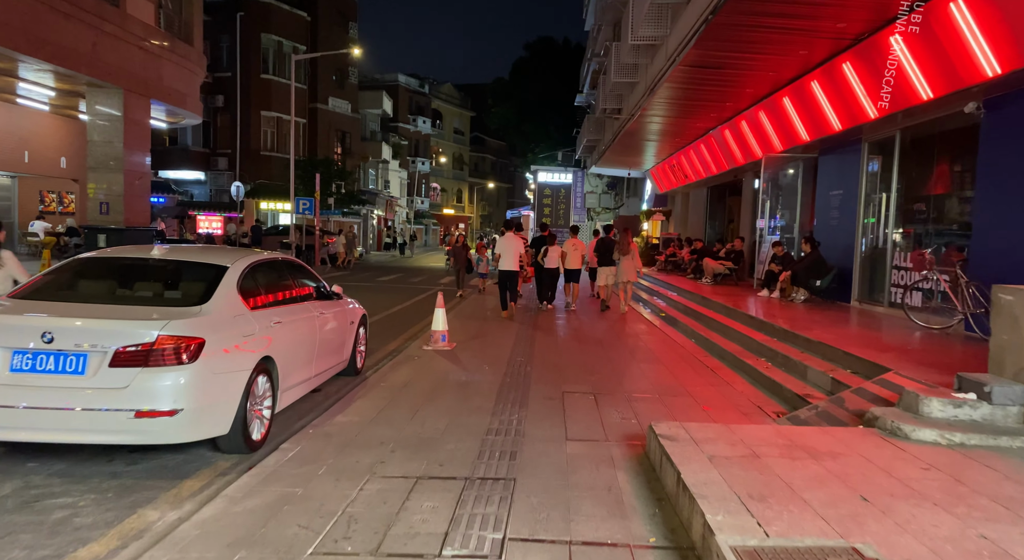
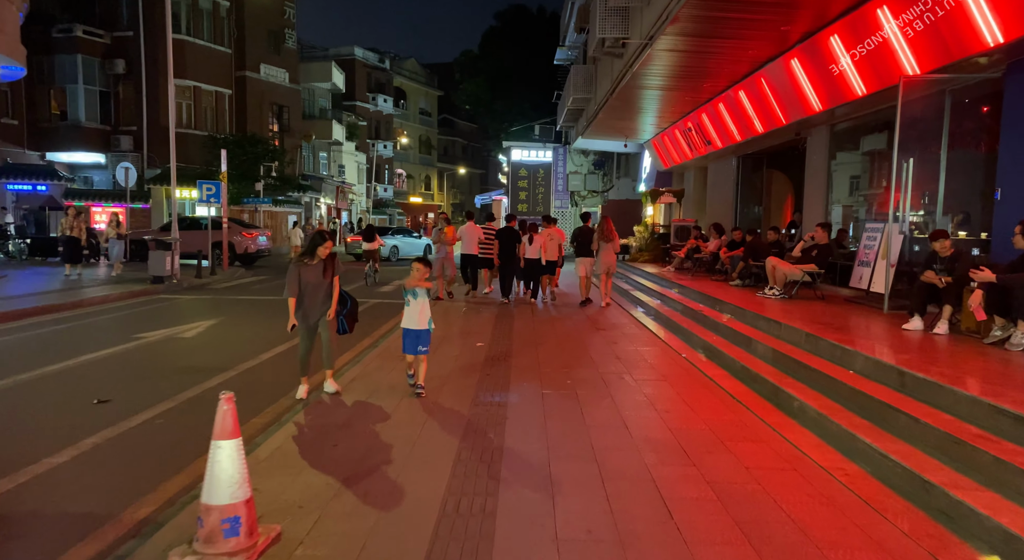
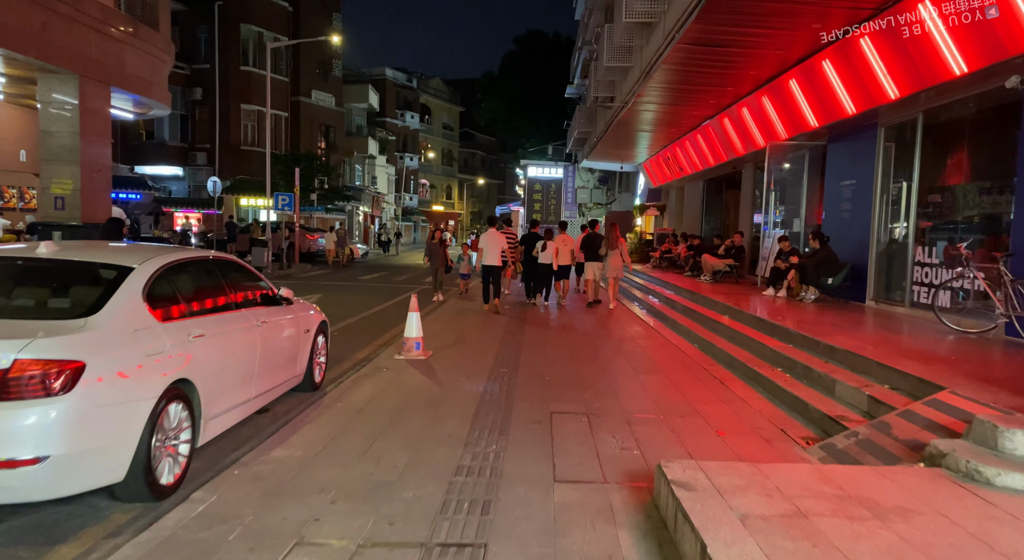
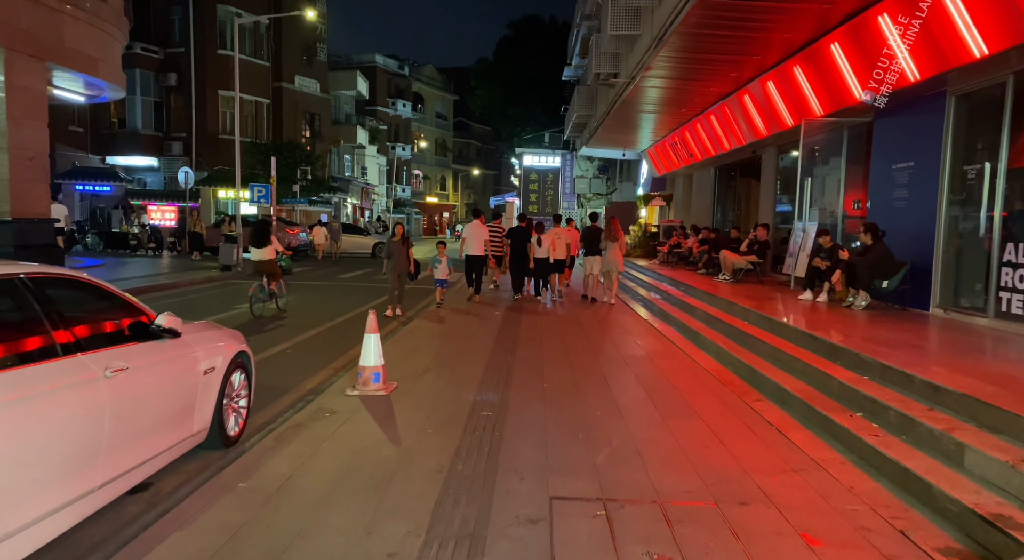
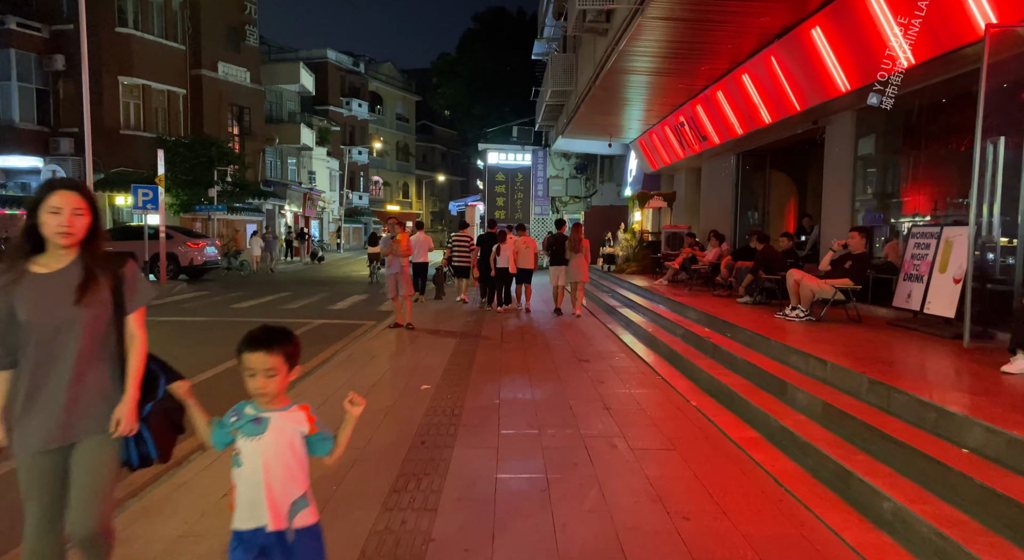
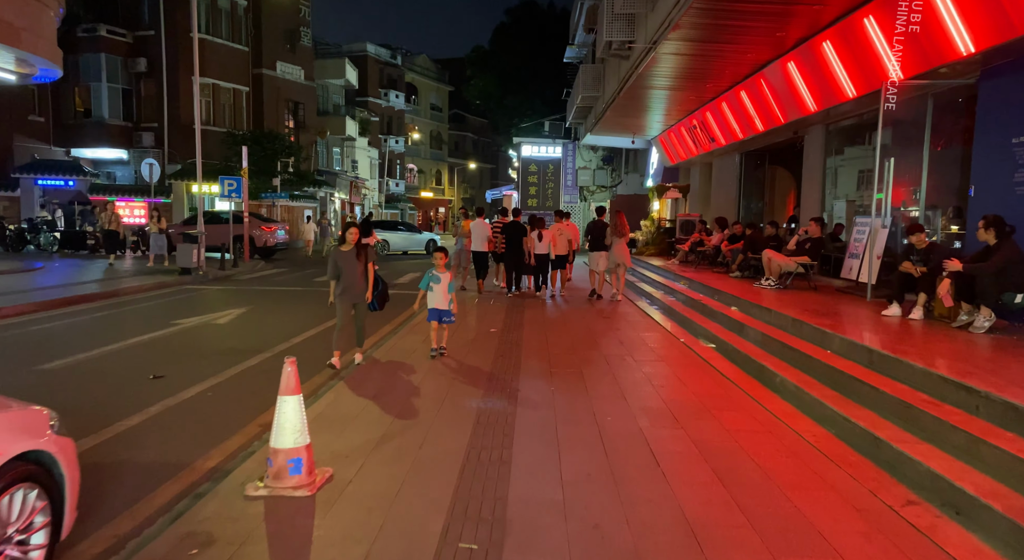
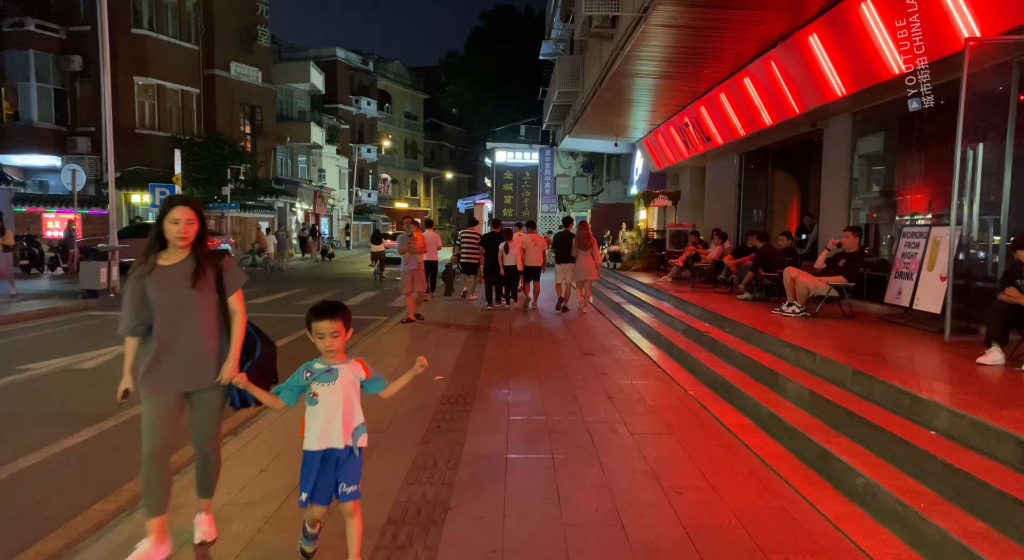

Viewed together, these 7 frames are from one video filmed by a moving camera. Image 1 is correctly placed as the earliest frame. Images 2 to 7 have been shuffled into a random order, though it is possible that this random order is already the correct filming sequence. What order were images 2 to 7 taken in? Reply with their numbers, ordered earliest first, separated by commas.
3, 4, 6, 2, 7, 5
